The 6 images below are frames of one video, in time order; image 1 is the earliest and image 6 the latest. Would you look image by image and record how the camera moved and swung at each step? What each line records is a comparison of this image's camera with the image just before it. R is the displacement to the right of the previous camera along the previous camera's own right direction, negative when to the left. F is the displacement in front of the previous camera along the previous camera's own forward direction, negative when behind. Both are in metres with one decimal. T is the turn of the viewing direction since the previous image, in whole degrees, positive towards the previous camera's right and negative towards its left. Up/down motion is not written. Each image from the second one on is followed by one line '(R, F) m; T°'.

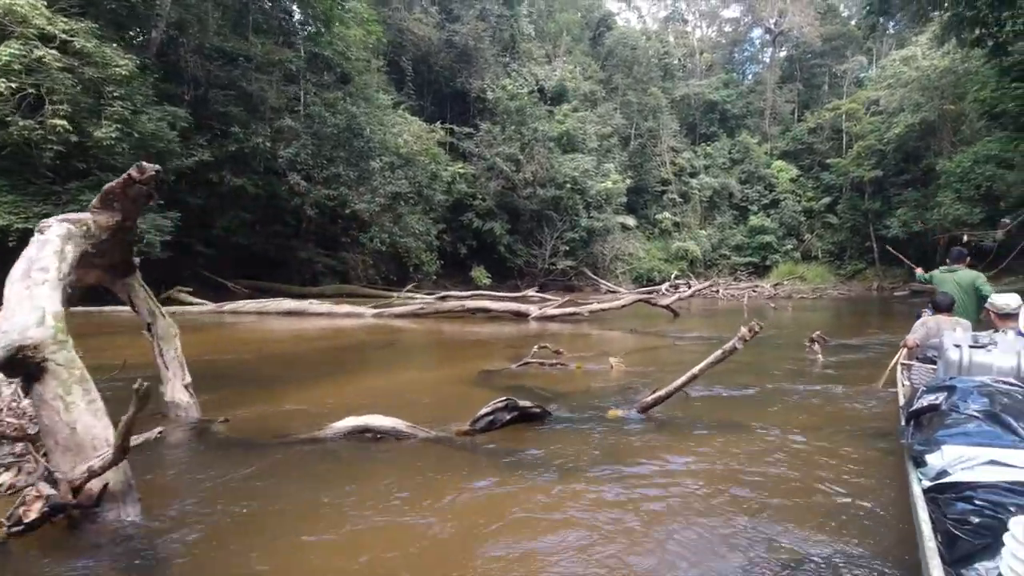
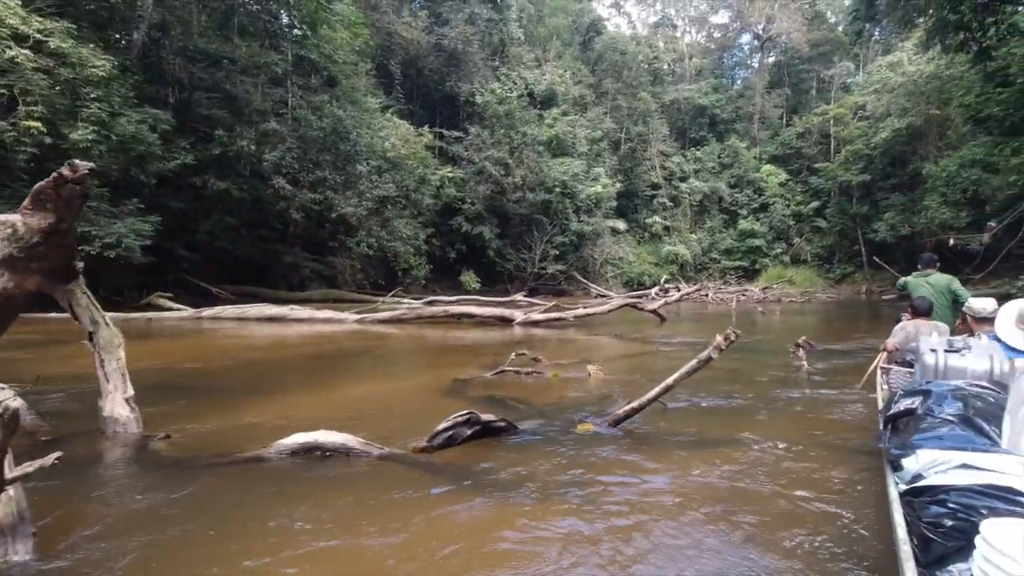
(+0.1, +0.1) m; +1°
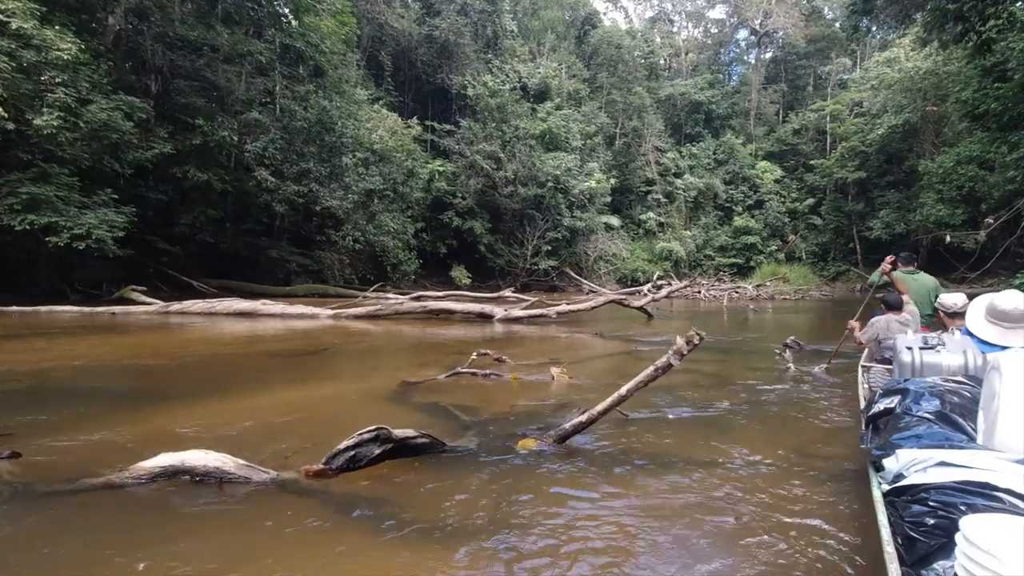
(+0.3, +0.4) m; 0°
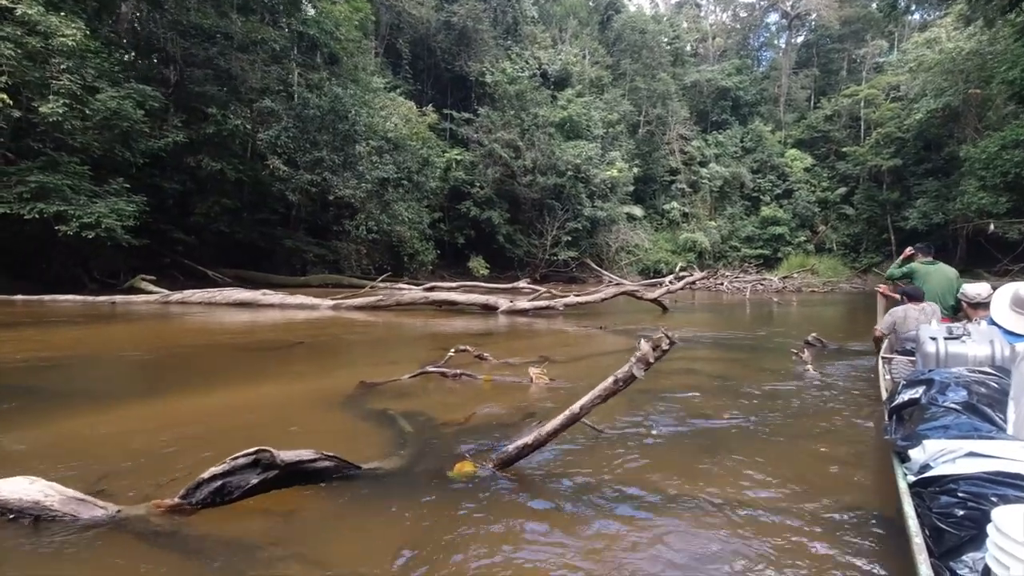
(+0.3, +0.4) m; -2°
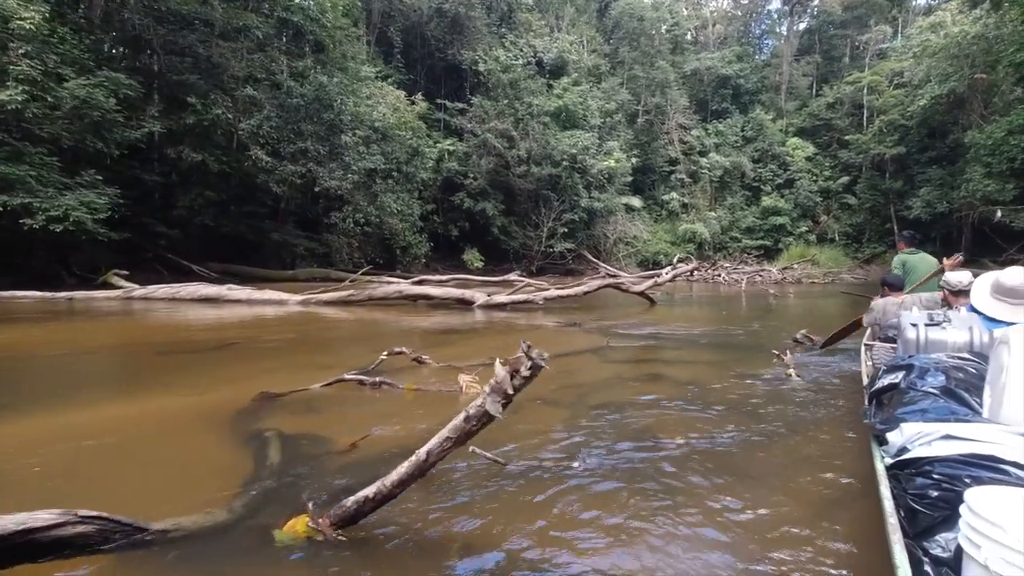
(+0.4, +0.5) m; 0°
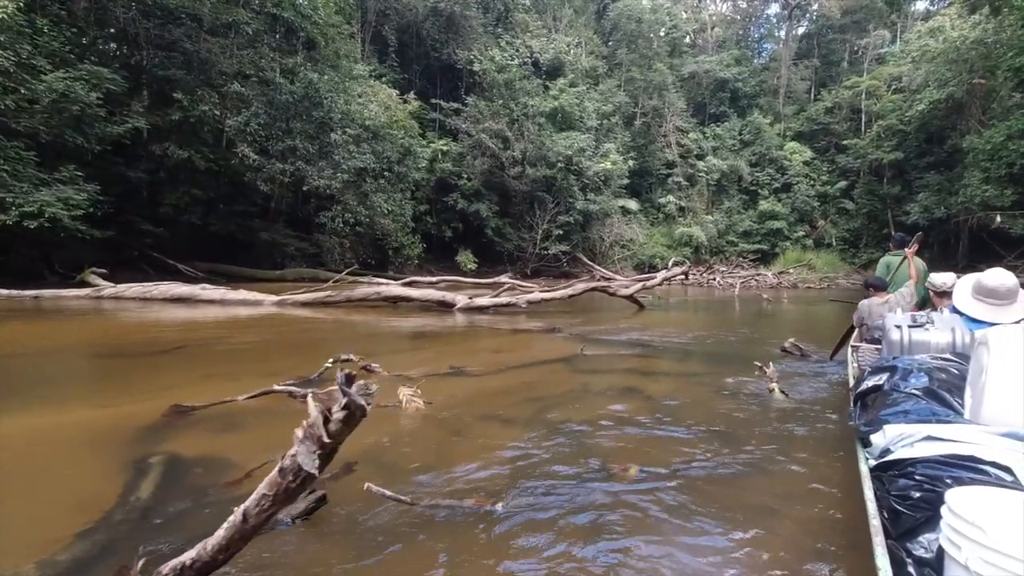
(+0.2, +0.3) m; 0°
